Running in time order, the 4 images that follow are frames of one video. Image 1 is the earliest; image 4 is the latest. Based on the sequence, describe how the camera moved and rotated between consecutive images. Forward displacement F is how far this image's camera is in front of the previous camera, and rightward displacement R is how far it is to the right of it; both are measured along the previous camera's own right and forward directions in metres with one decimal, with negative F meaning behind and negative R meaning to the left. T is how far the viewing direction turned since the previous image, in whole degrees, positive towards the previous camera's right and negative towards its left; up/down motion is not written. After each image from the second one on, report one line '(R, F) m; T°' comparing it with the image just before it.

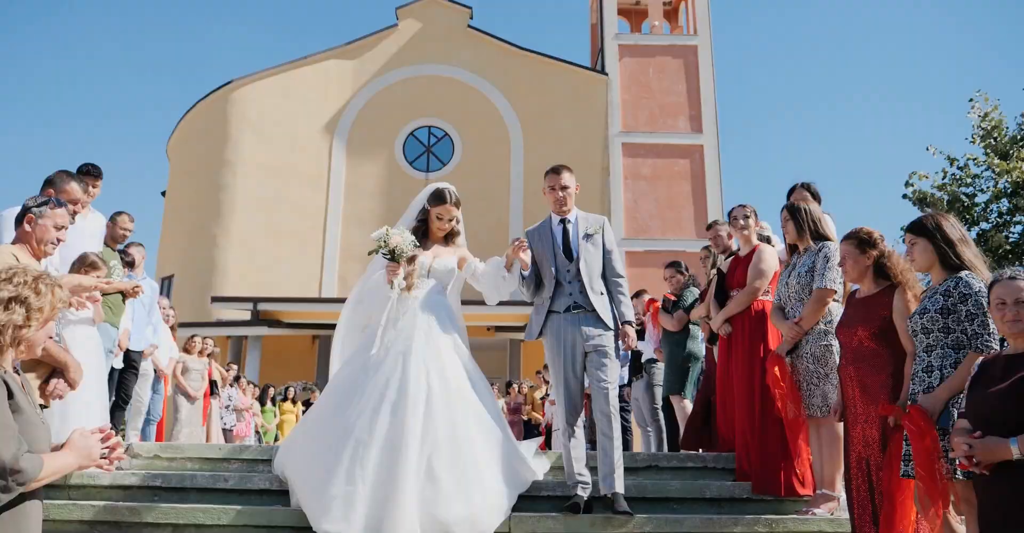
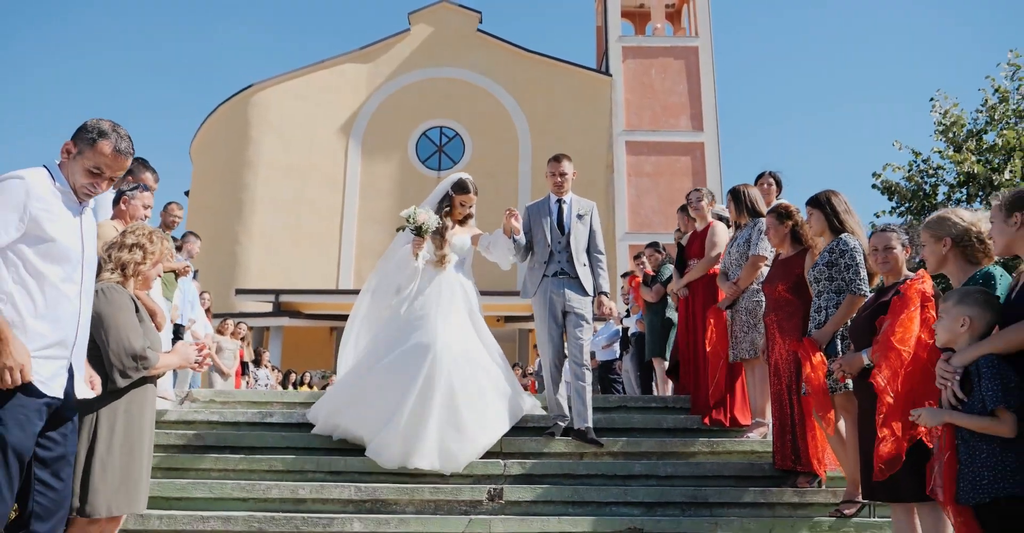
(+0.2, -1.1) m; -1°
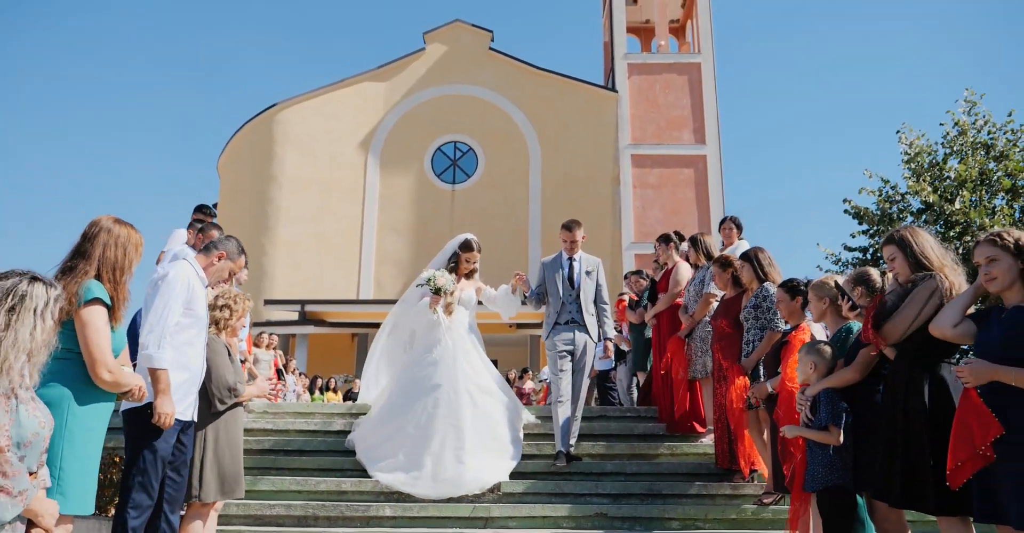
(+0.2, -1.4) m; -1°
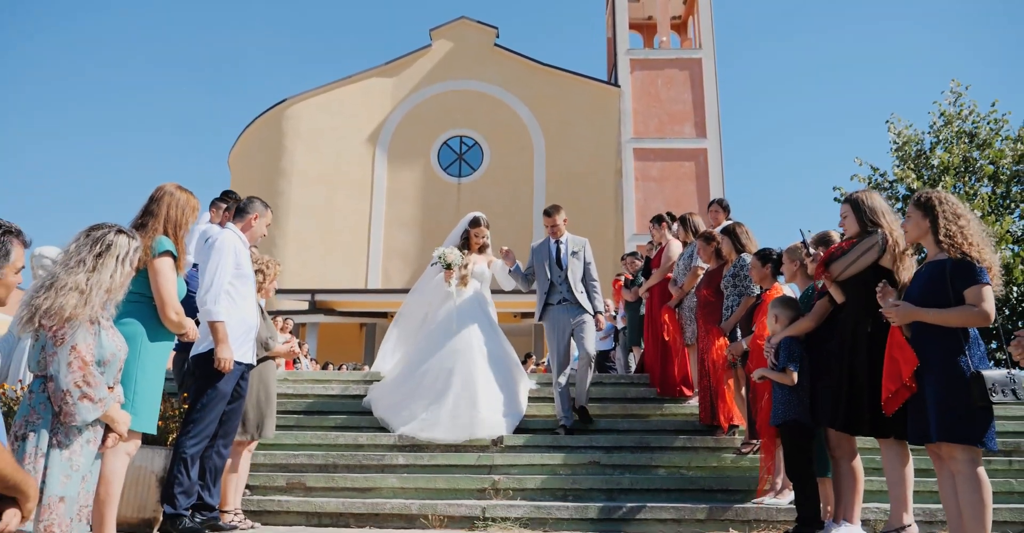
(0.0, -0.6) m; 0°
